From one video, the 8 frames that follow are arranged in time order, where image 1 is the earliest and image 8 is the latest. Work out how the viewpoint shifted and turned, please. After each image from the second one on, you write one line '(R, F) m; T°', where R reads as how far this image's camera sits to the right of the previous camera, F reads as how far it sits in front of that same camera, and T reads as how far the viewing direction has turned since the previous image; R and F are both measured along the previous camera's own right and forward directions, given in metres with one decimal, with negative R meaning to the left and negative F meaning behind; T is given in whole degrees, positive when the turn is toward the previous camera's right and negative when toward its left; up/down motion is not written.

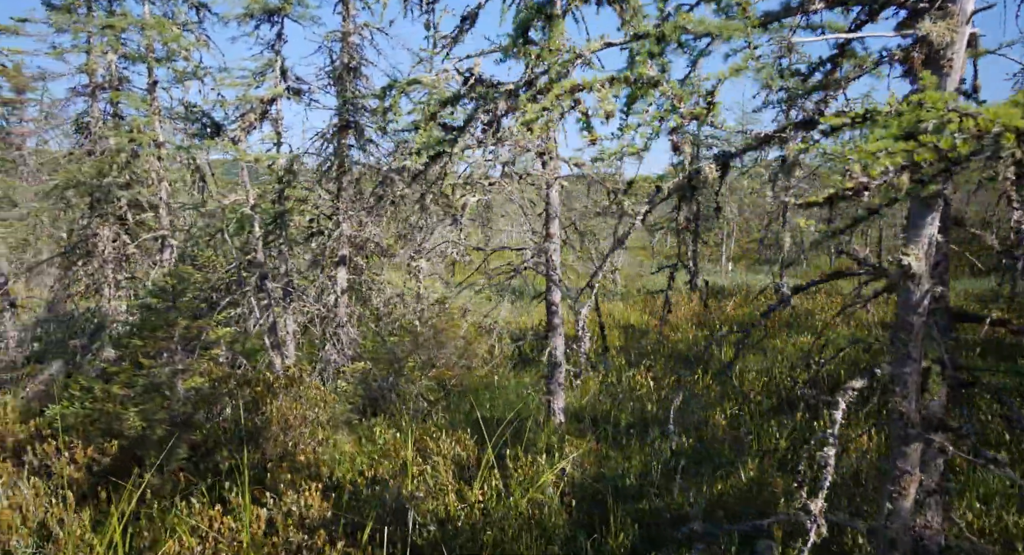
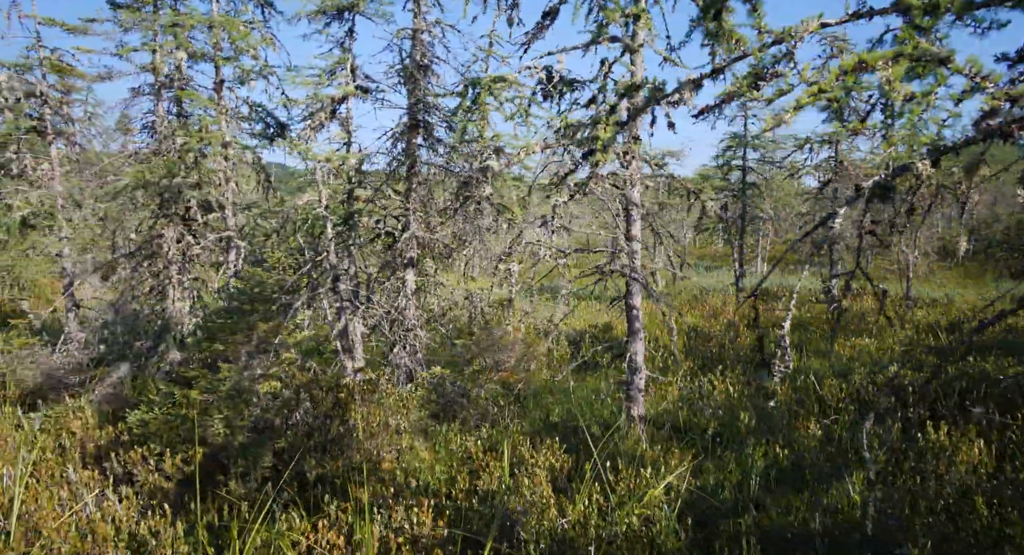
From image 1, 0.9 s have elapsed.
(-0.6, +0.3) m; -2°
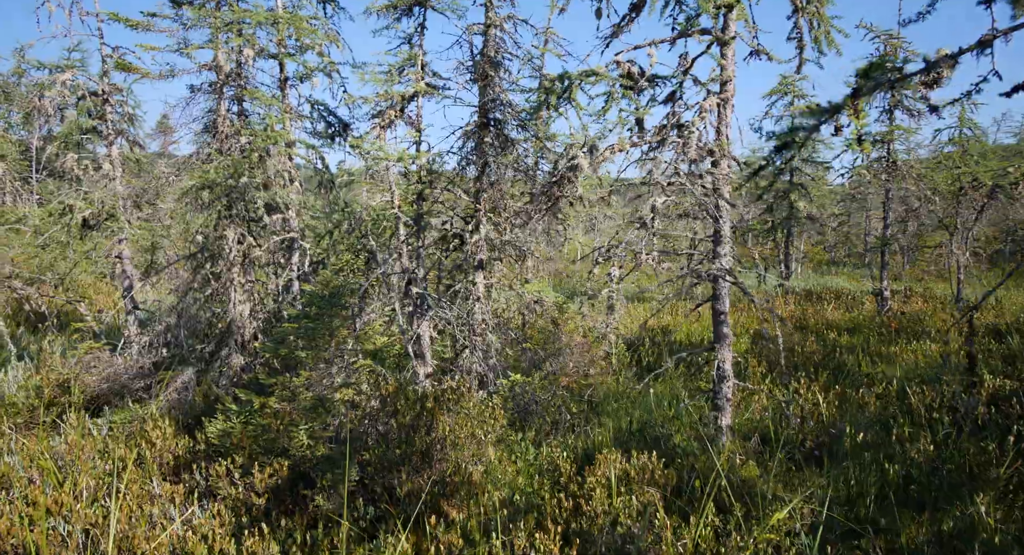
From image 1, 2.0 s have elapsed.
(-0.6, +0.3) m; -2°
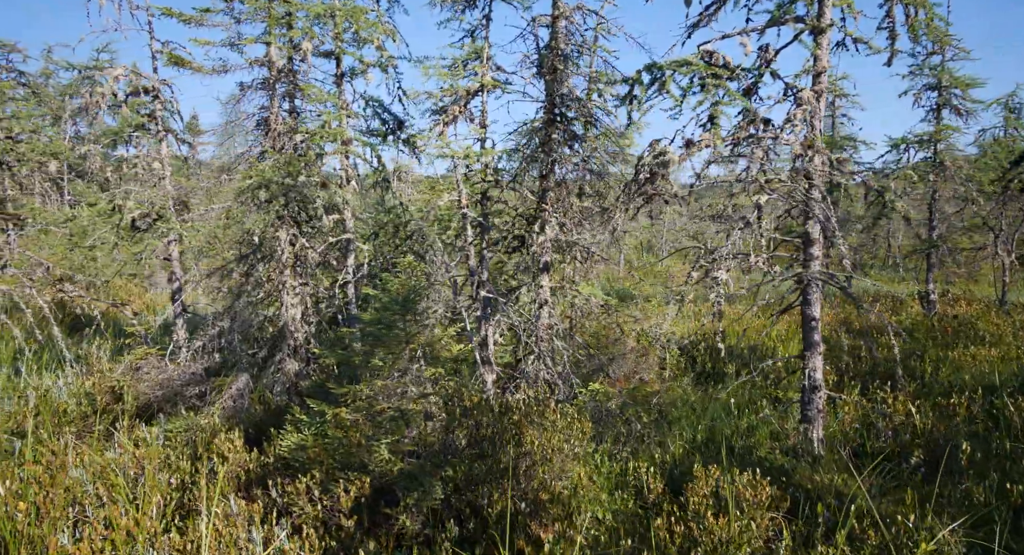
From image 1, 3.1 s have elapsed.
(-0.6, +0.4) m; -1°
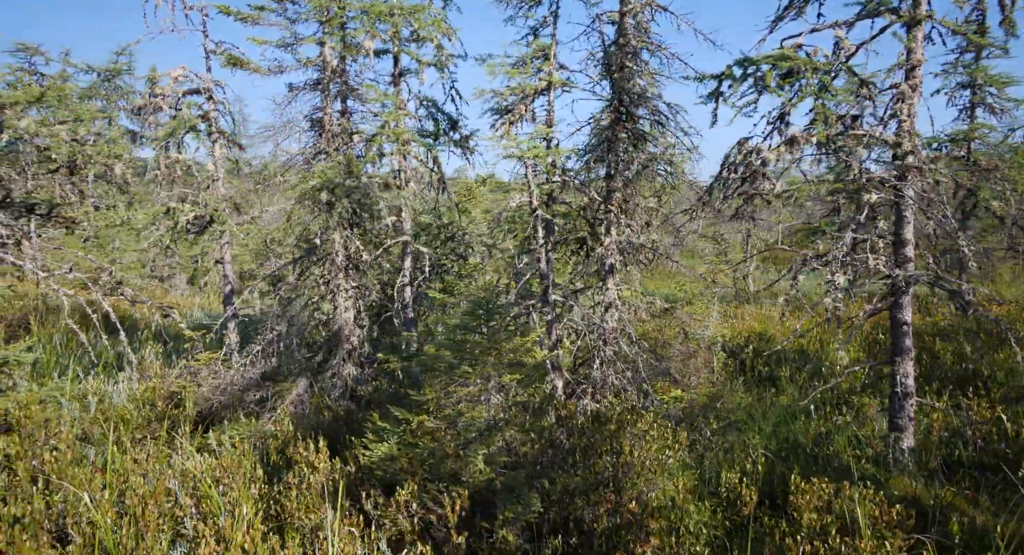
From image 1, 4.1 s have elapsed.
(-0.7, +0.2) m; -1°
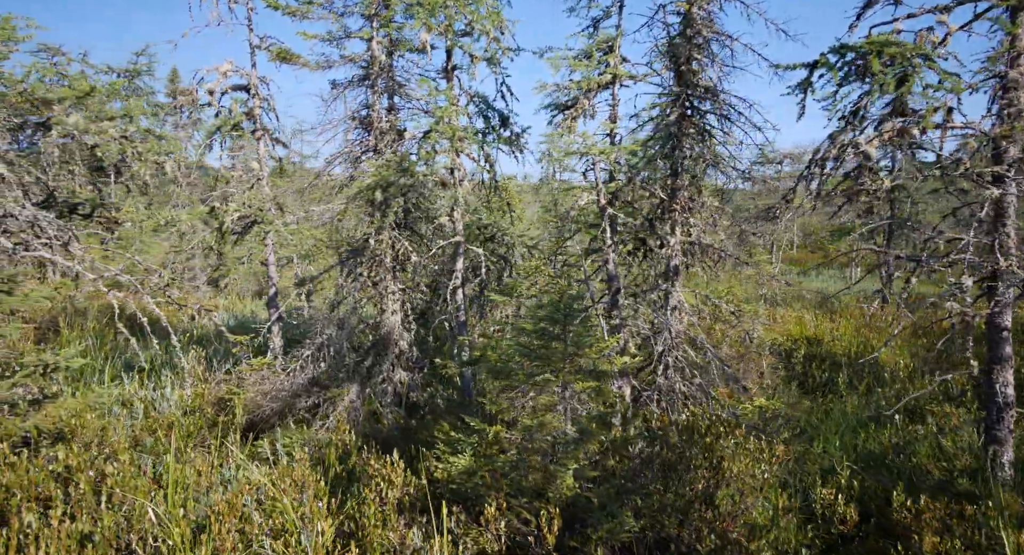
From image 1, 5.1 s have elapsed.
(-0.5, +0.3) m; -1°
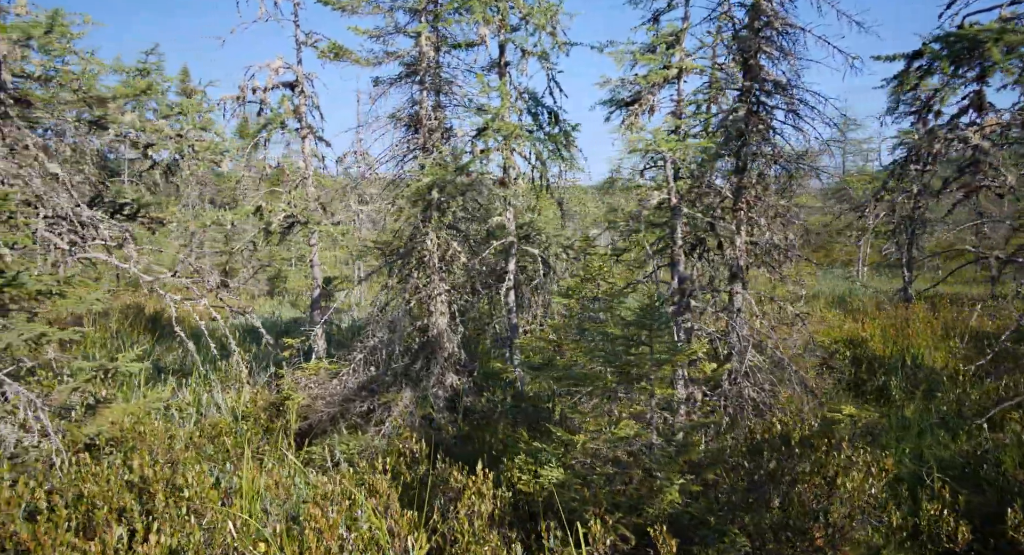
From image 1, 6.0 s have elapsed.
(-0.6, +0.2) m; 0°
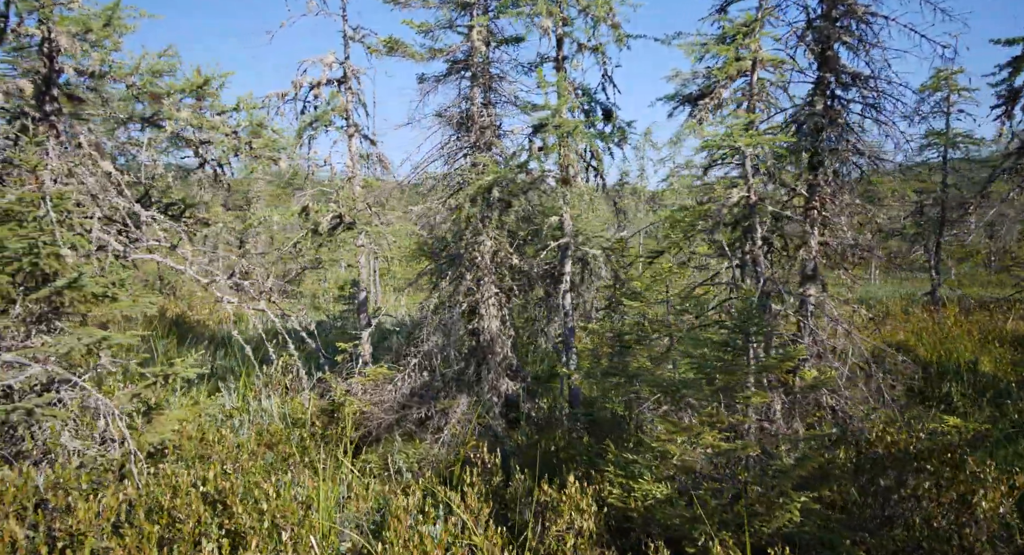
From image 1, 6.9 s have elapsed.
(-0.6, +0.3) m; -1°
